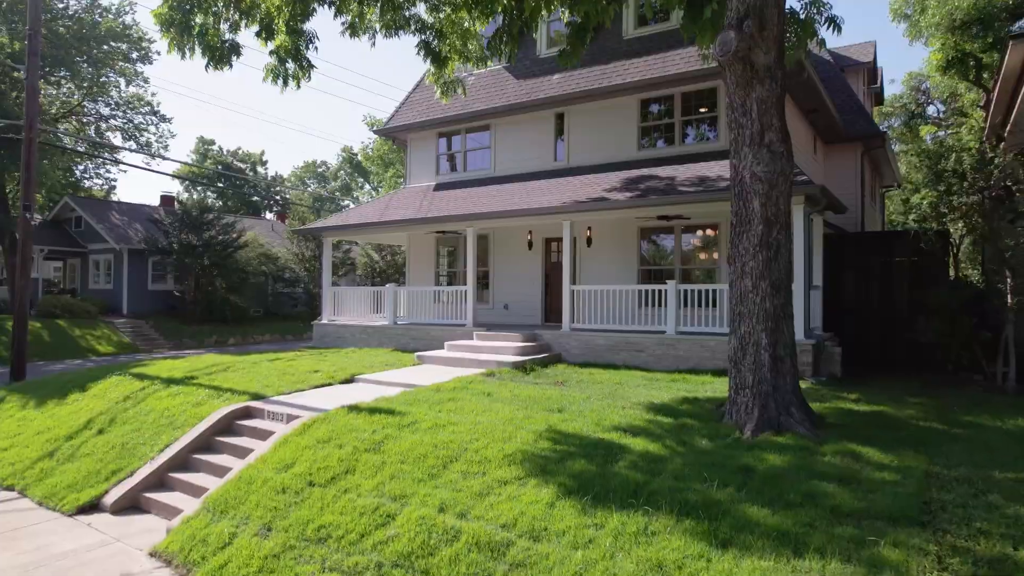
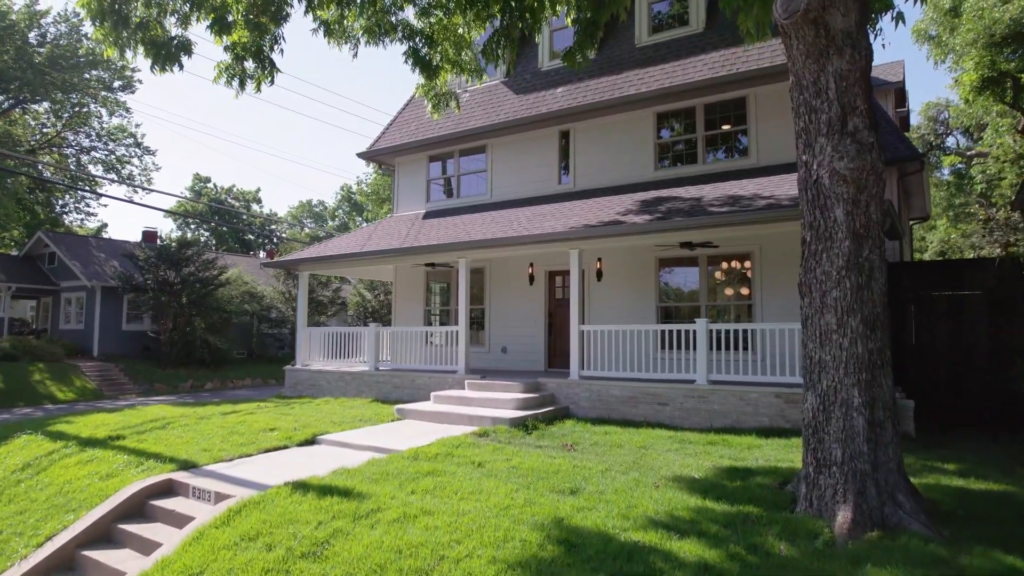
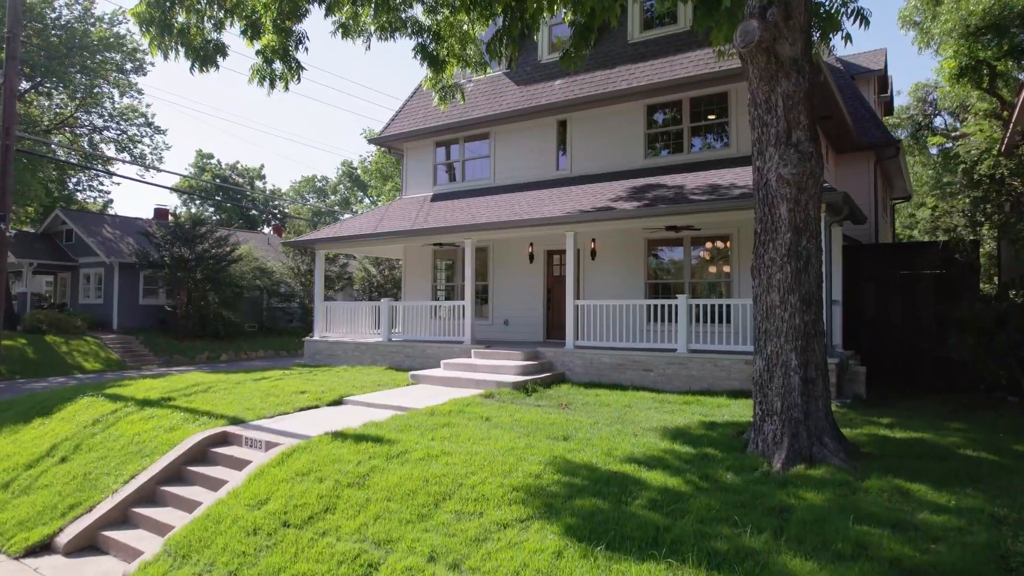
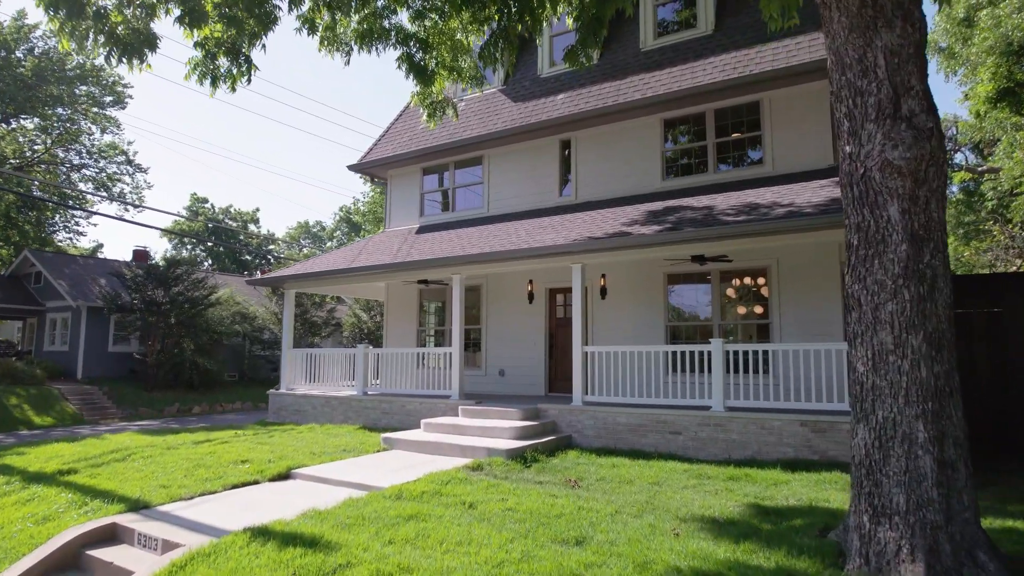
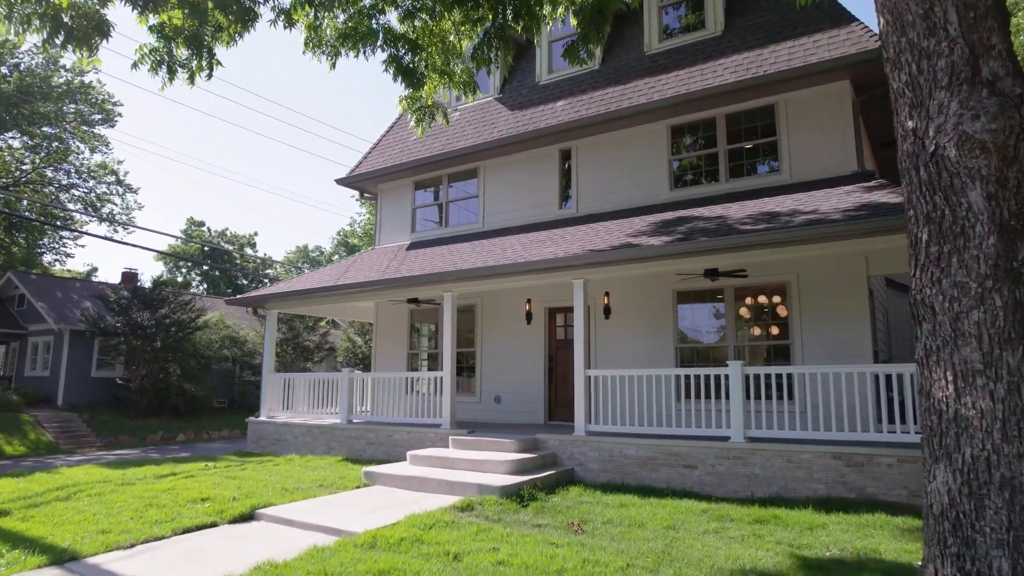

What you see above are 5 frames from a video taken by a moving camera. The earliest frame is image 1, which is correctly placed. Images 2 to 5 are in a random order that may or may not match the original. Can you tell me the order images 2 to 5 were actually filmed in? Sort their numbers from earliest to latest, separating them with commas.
3, 2, 4, 5
